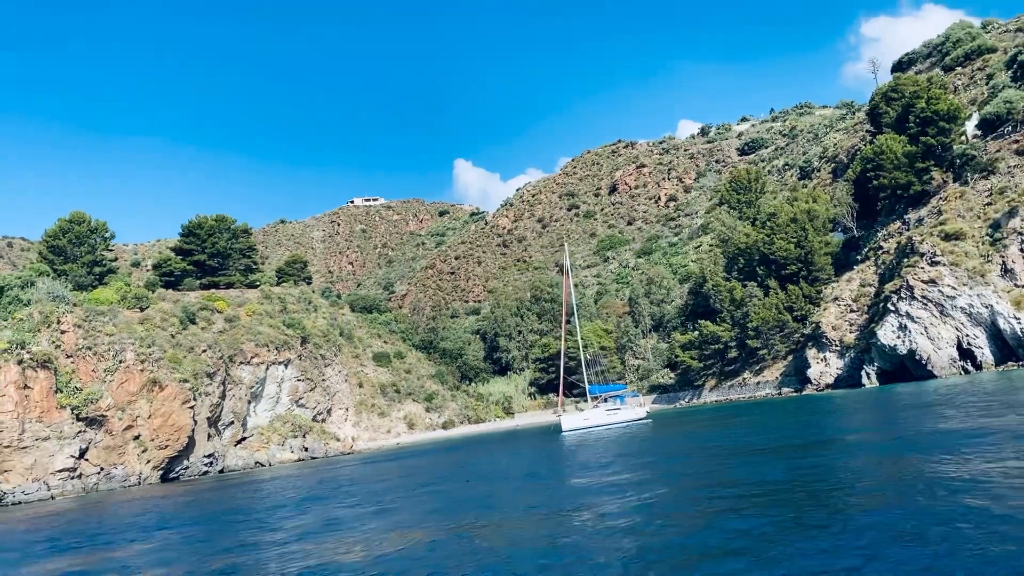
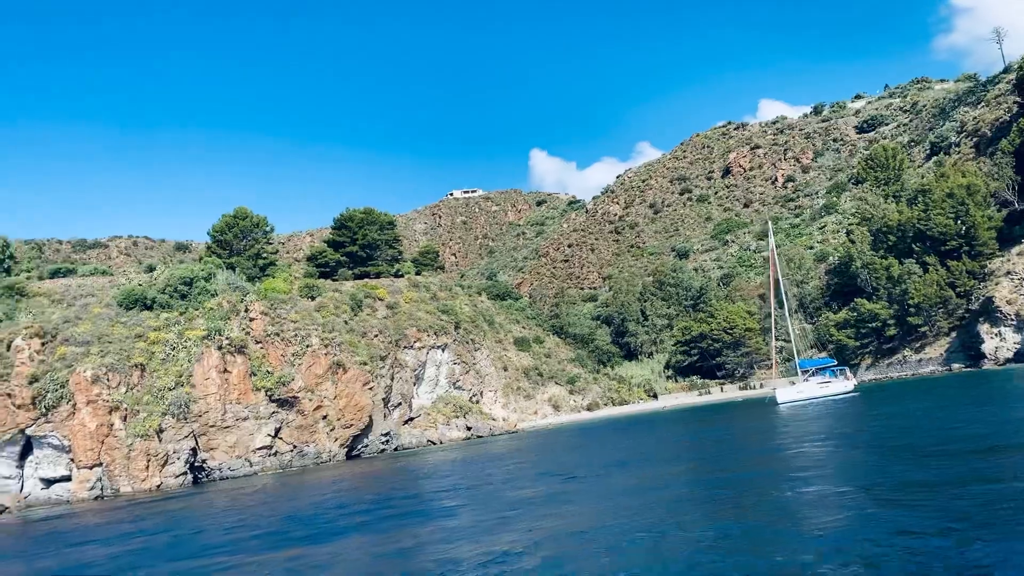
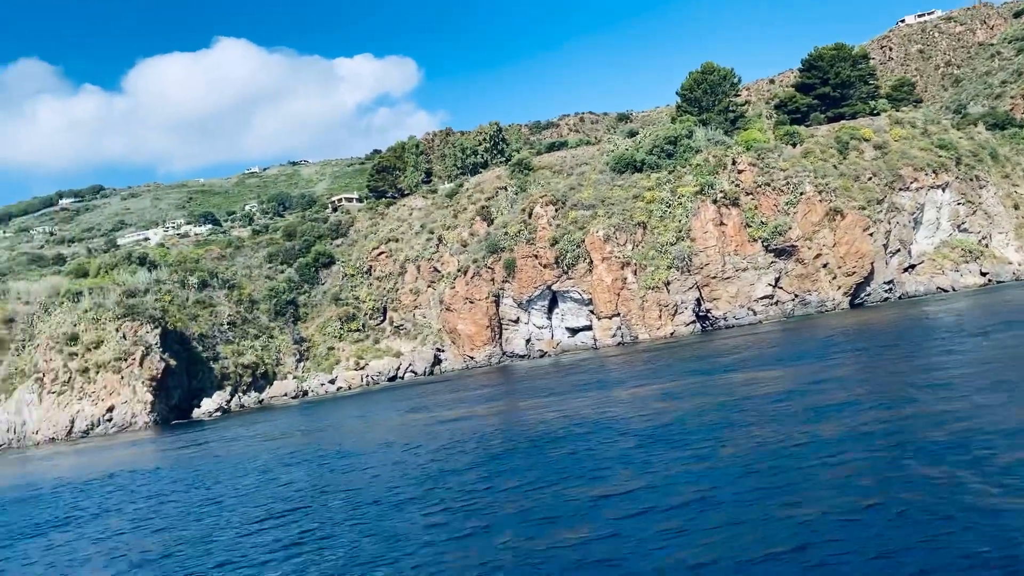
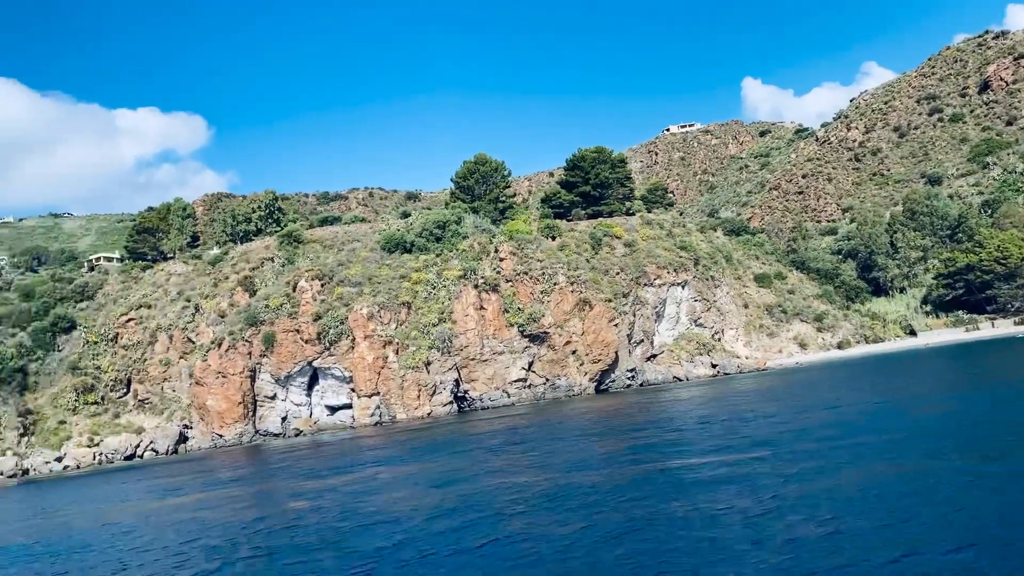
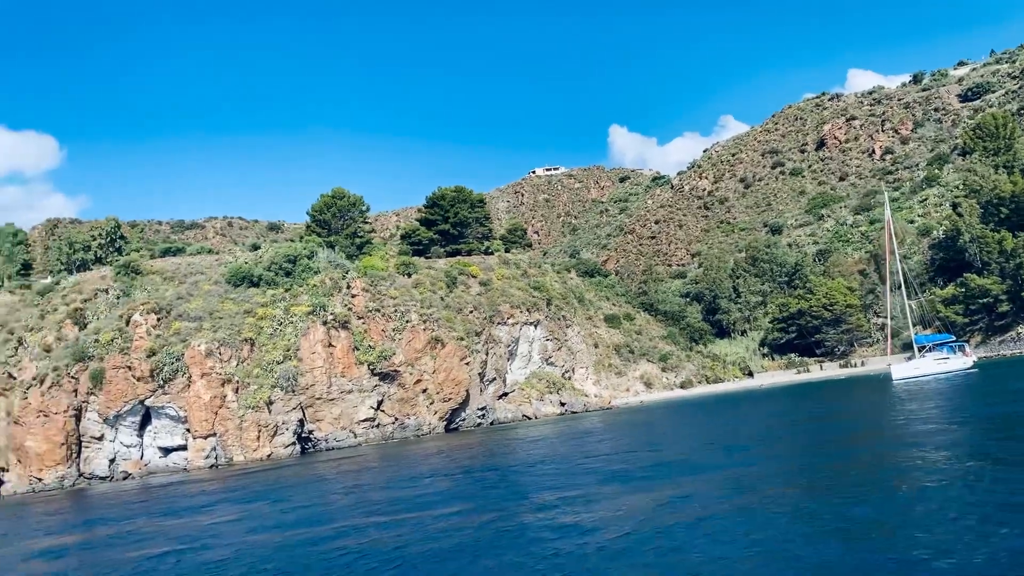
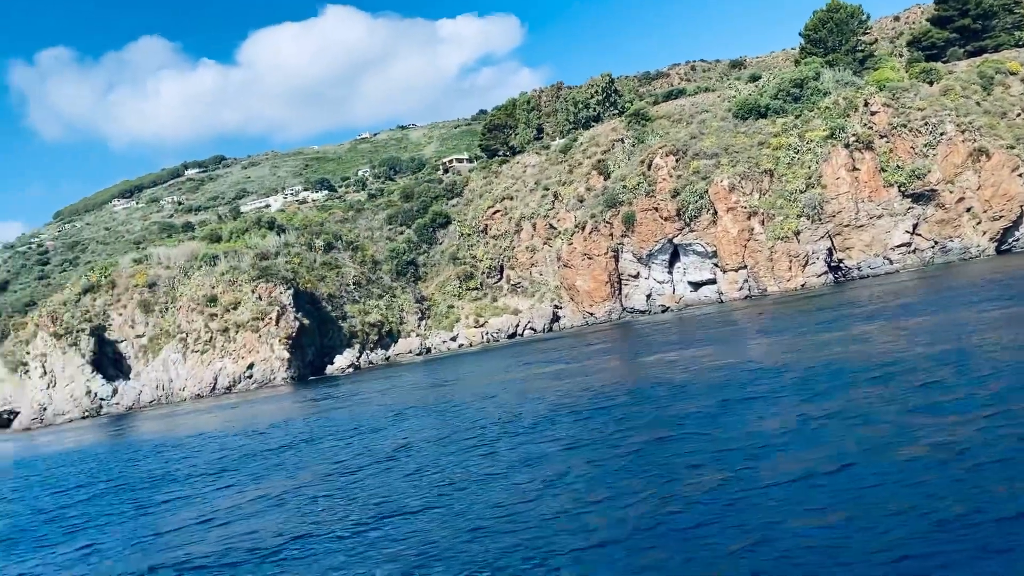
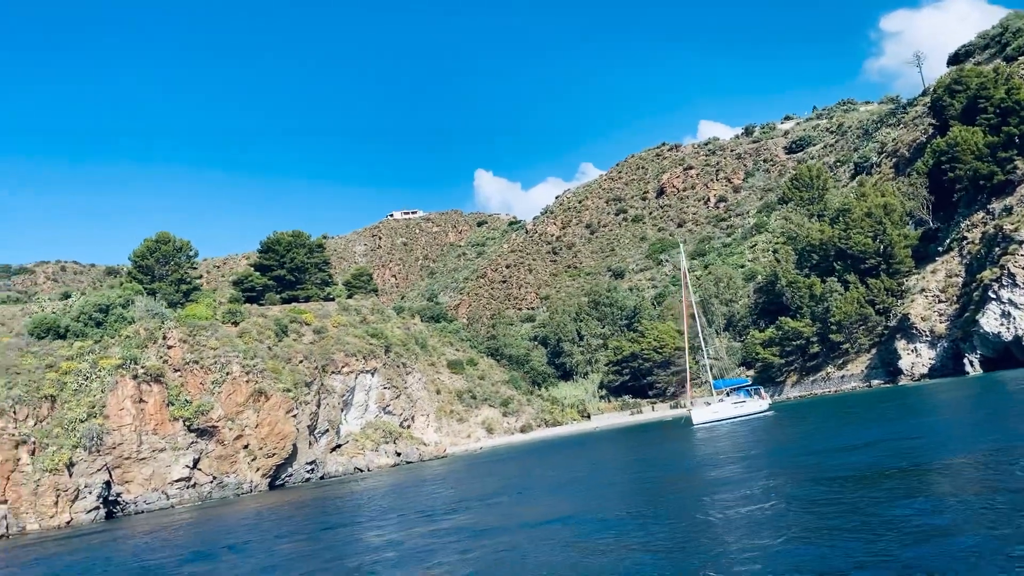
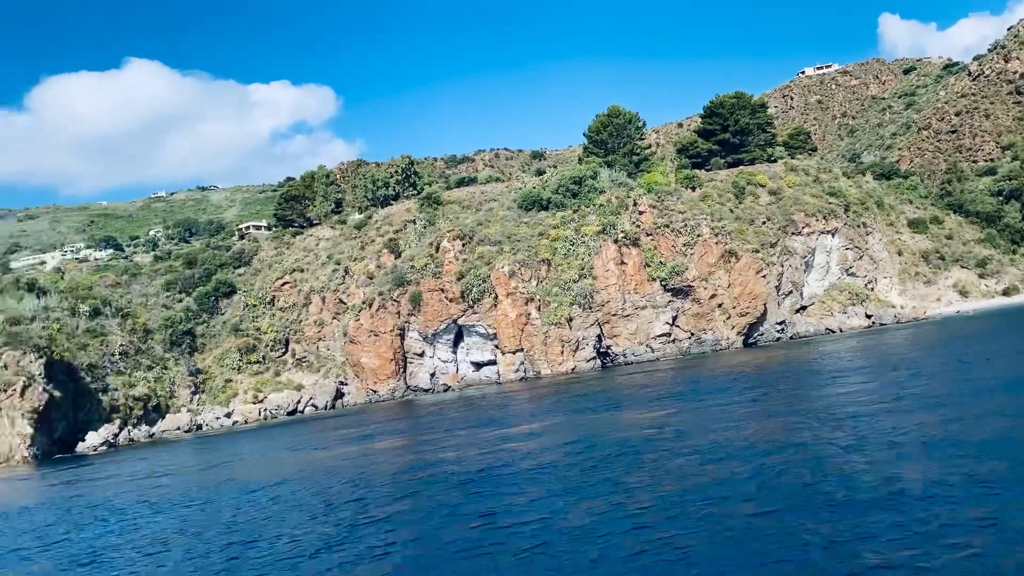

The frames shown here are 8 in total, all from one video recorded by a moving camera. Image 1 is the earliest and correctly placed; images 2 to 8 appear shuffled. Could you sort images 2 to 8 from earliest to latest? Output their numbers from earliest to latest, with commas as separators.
7, 2, 5, 4, 8, 3, 6
